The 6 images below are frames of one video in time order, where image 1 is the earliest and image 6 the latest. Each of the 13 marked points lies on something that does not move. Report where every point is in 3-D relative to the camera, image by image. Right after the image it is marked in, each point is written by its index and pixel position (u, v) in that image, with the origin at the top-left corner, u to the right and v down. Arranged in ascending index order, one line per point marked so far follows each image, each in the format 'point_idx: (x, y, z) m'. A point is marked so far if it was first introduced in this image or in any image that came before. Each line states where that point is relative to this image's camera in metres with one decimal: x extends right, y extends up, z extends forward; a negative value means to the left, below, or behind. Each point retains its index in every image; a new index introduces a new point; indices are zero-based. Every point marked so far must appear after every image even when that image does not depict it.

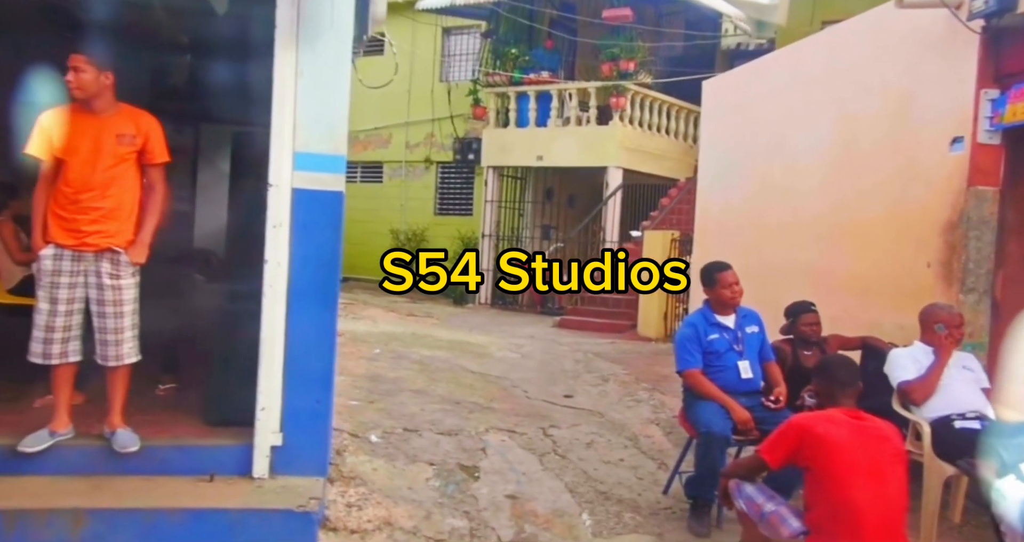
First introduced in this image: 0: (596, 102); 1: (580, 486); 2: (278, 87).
0: (+1.3, +2.6, +11.6) m
1: (+0.4, -1.2, +4.1) m
2: (-1.1, +0.8, +3.5) m
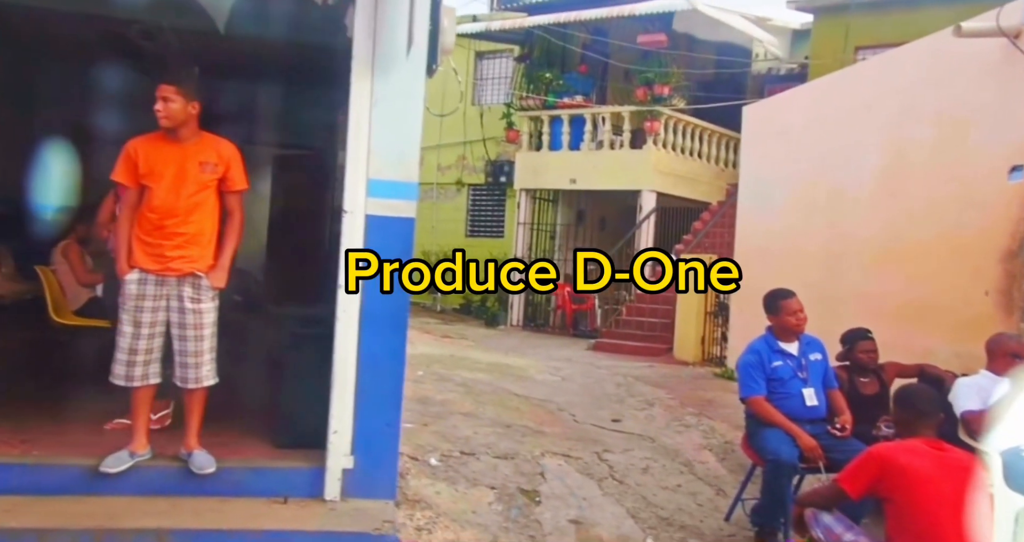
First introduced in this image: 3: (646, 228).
0: (+1.8, +2.2, +11.7) m
1: (+0.7, -1.3, +4.1) m
2: (-0.7, +0.7, +3.6) m
3: (+2.0, +0.6, +11.5) m
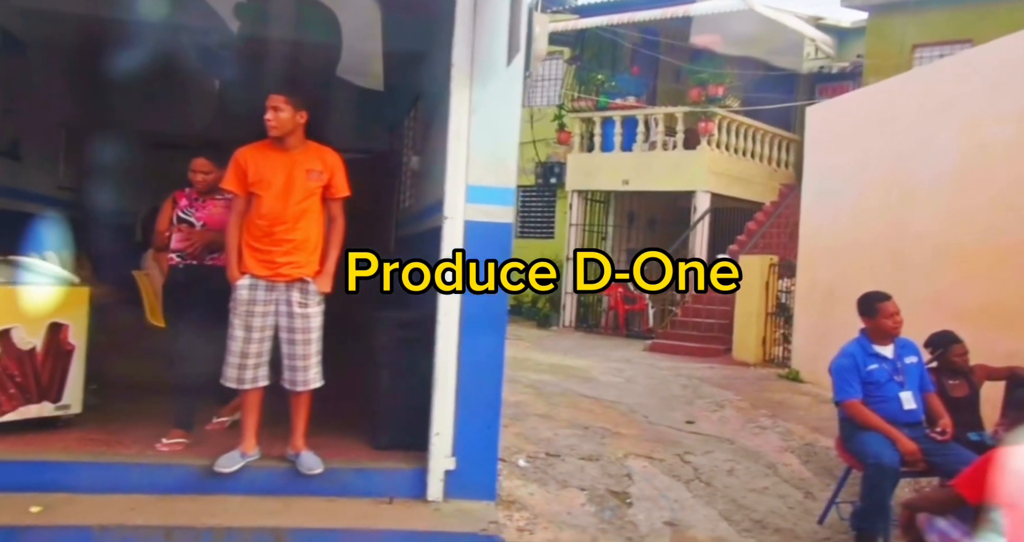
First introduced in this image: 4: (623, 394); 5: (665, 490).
0: (+2.6, +2.2, +11.7) m
1: (+1.2, -1.3, +4.1) m
2: (-0.3, +0.7, +3.6) m
3: (+2.8, +0.6, +11.4) m
4: (+1.0, -1.1, +6.9) m
5: (+0.9, -1.2, +4.3) m
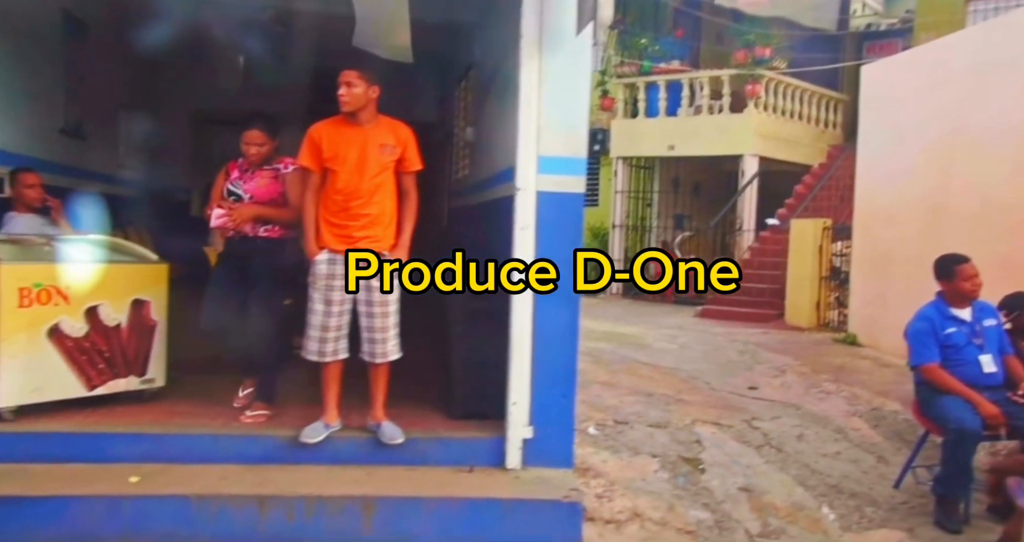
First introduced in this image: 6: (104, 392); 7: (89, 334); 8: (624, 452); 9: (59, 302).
0: (+3.3, +2.7, +11.4) m
1: (+1.6, -1.1, +4.1) m
2: (+0.1, +0.8, +3.6) m
3: (+3.5, +1.2, +11.2) m
4: (+1.5, -0.8, +6.9) m
5: (+1.3, -1.1, +4.3) m
6: (-2.1, -0.6, +3.9) m
7: (-2.1, -0.3, +3.8) m
8: (+0.6, -1.0, +4.3) m
9: (-2.2, -0.2, +3.7) m
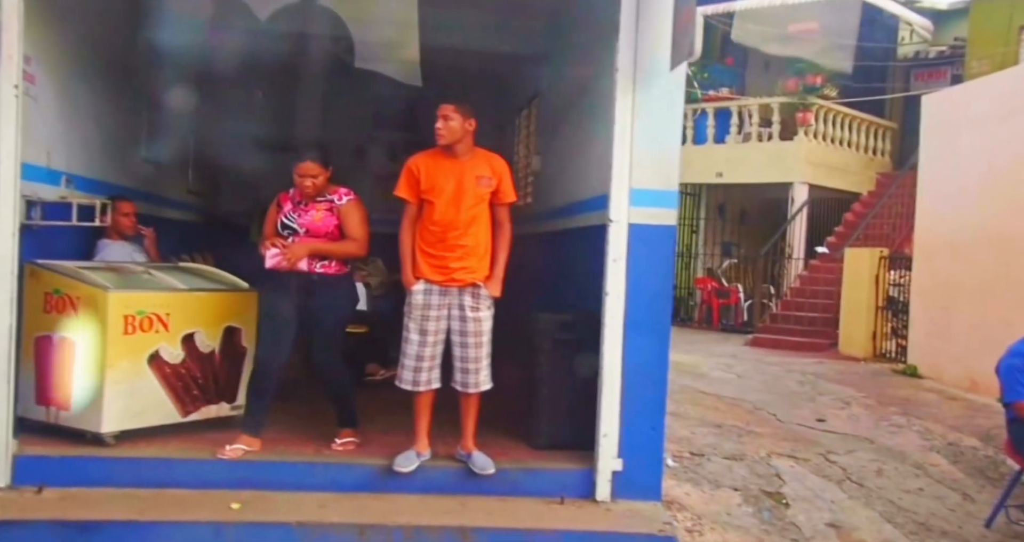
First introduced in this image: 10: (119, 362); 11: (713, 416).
0: (+4.0, +2.3, +11.4) m
1: (+2.0, -1.3, +4.0) m
2: (+0.5, +0.7, +3.7) m
3: (+4.2, +0.7, +11.2) m
4: (+2.1, -1.1, +6.9) m
5: (+1.7, -1.2, +4.3) m
6: (-1.7, -0.8, +4.0) m
7: (-1.7, -0.5, +3.9) m
8: (+1.1, -1.2, +4.2) m
9: (-1.8, -0.3, +3.8) m
10: (-1.9, -0.4, +3.7) m
11: (+1.5, -1.1, +5.7) m
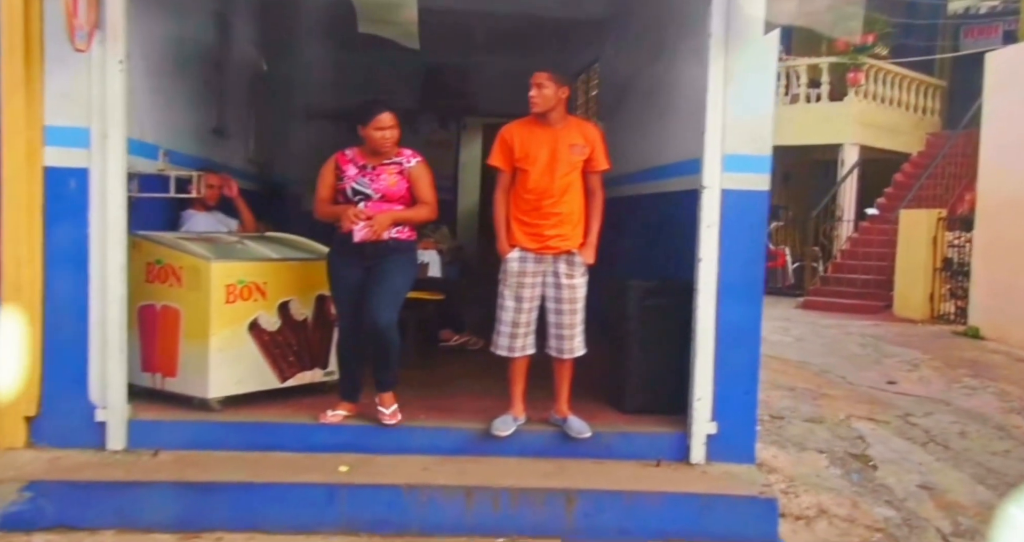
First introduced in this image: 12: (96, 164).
0: (+4.7, +2.9, +11.2) m
1: (+2.5, -1.1, +4.0) m
2: (+1.0, +0.9, +3.6) m
3: (+4.9, +1.3, +11.0) m
4: (+2.6, -0.7, +6.9) m
5: (+2.2, -1.0, +4.3) m
6: (-1.2, -0.6, +4.1) m
7: (-1.2, -0.3, +4.0) m
8: (+1.6, -1.0, +4.3) m
9: (-1.3, -0.1, +3.9) m
10: (-1.4, -0.3, +3.8) m
11: (+2.0, -0.8, +5.7) m
12: (-1.9, +0.5, +3.5) m
